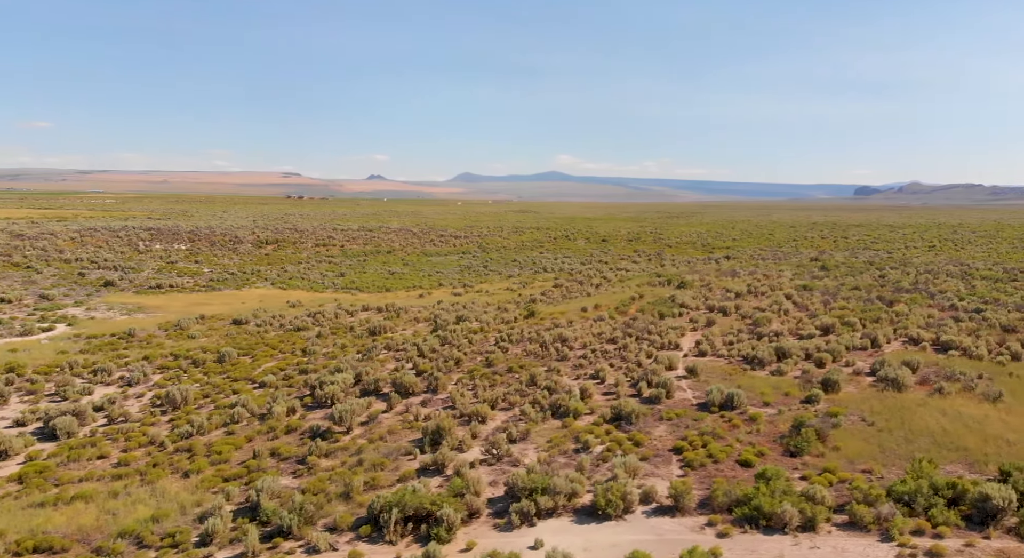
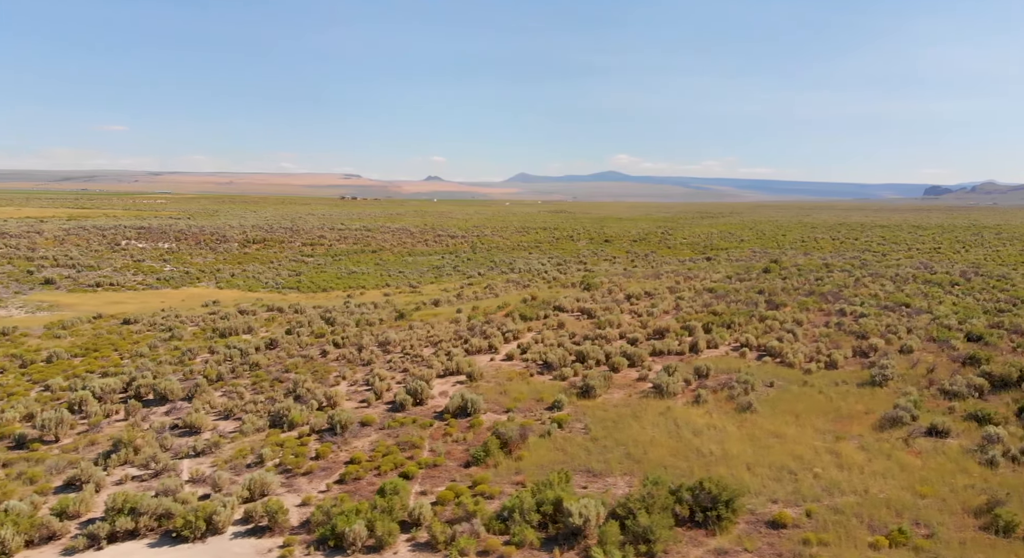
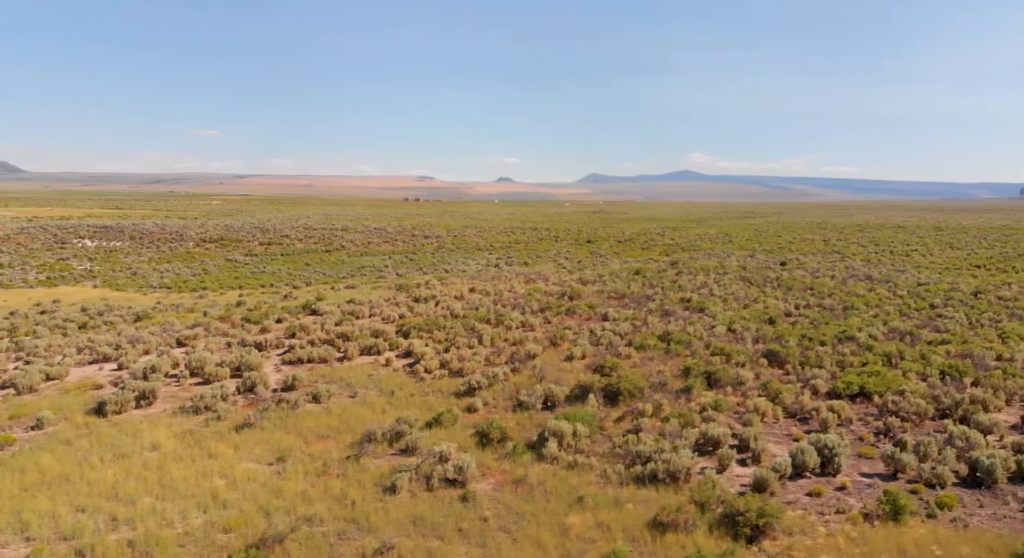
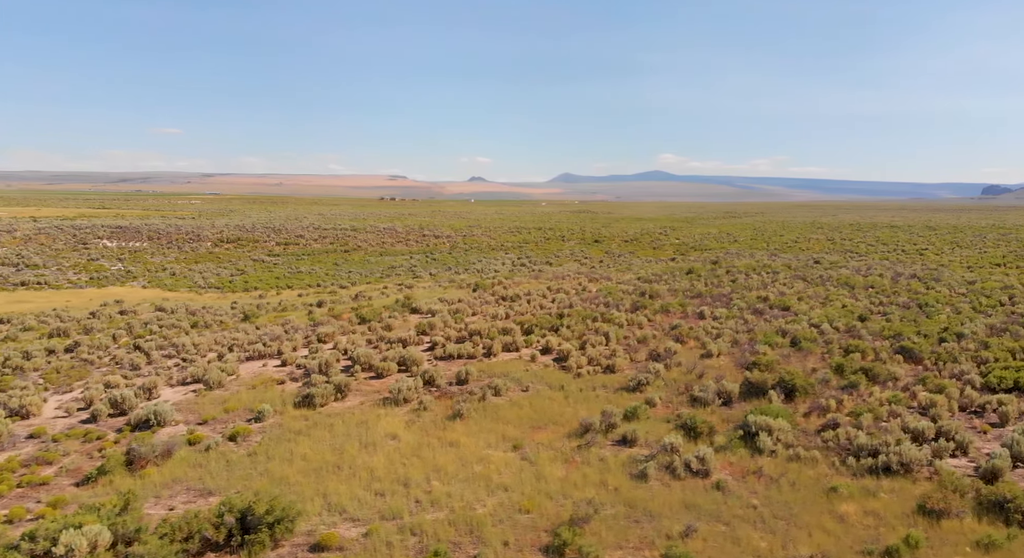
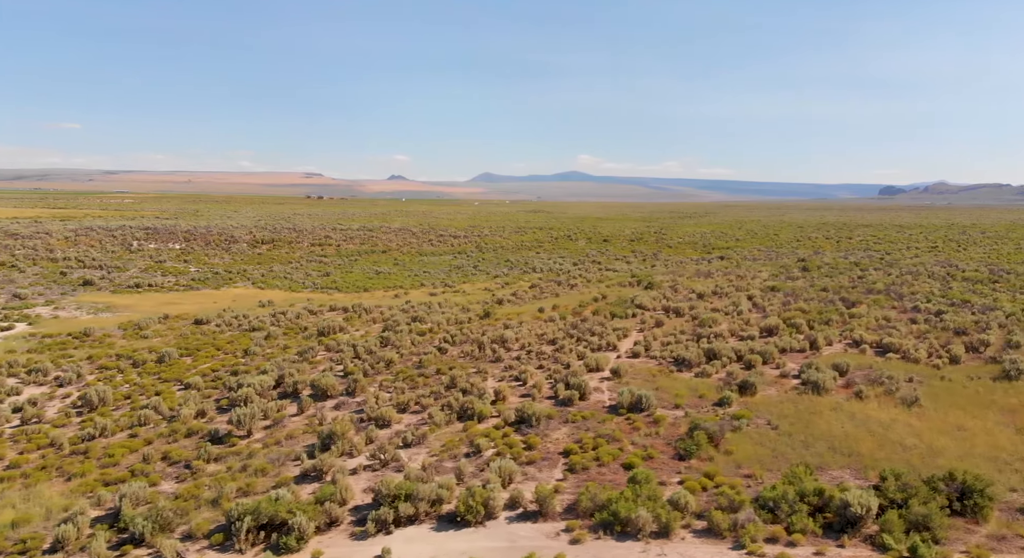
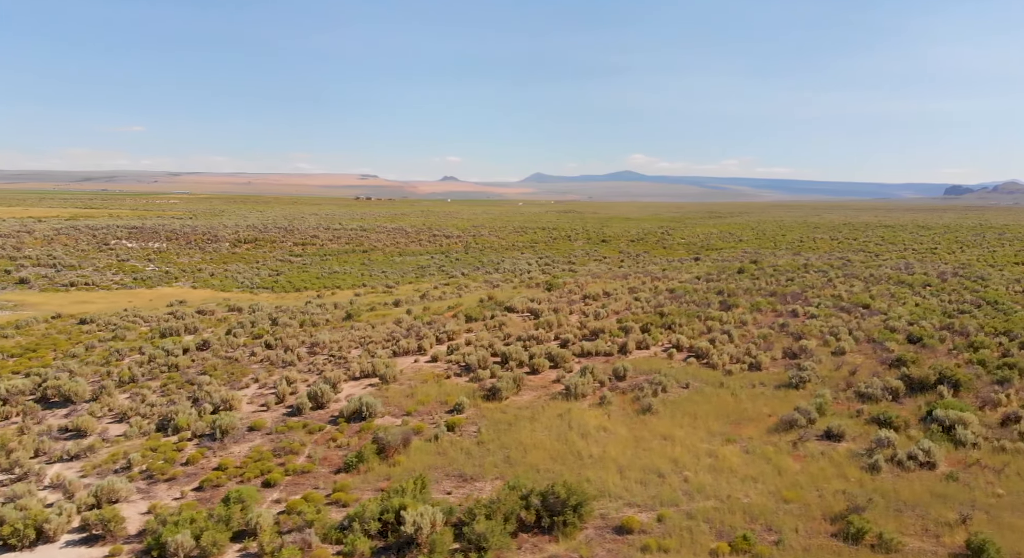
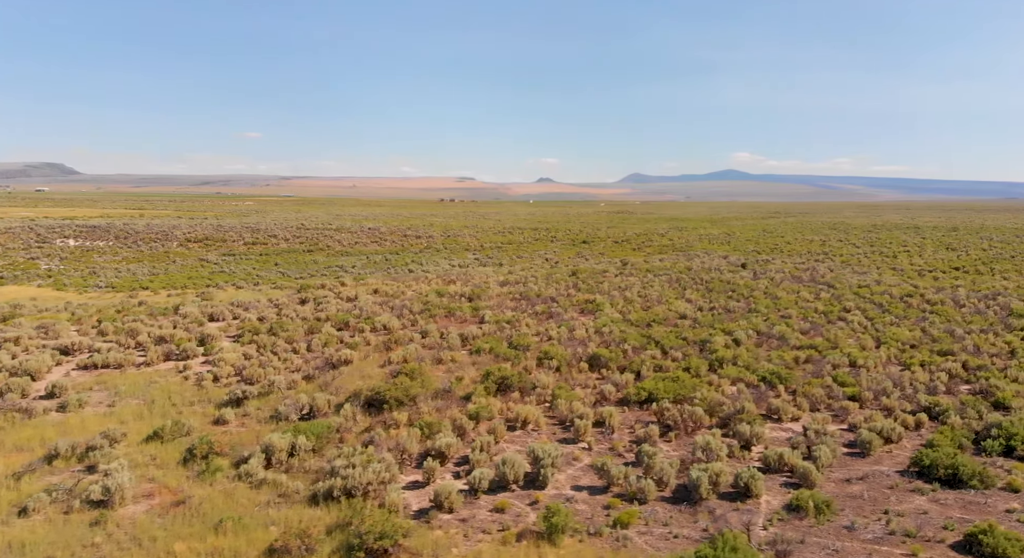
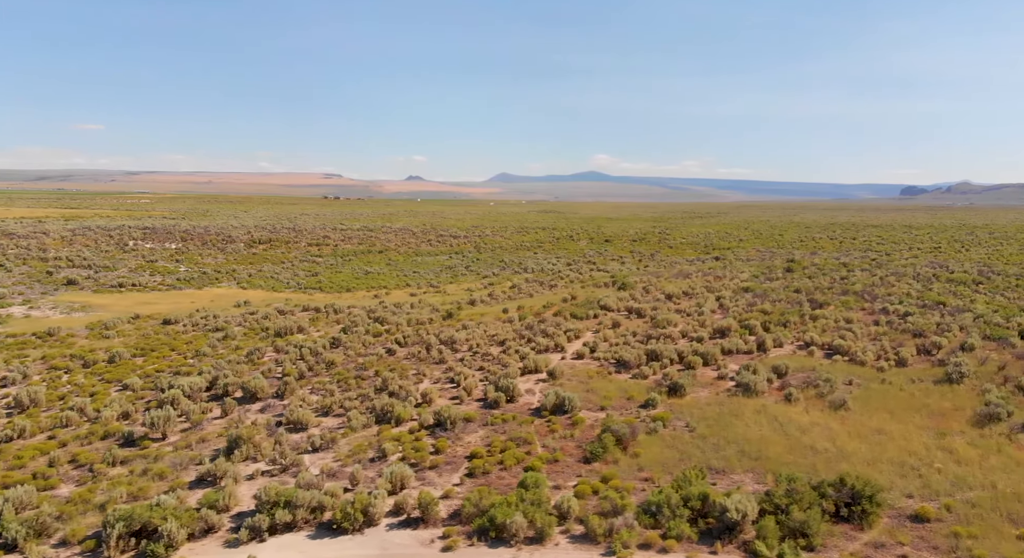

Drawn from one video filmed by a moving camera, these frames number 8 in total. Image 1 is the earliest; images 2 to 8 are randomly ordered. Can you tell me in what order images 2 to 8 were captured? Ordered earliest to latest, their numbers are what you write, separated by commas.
5, 8, 2, 6, 4, 3, 7
